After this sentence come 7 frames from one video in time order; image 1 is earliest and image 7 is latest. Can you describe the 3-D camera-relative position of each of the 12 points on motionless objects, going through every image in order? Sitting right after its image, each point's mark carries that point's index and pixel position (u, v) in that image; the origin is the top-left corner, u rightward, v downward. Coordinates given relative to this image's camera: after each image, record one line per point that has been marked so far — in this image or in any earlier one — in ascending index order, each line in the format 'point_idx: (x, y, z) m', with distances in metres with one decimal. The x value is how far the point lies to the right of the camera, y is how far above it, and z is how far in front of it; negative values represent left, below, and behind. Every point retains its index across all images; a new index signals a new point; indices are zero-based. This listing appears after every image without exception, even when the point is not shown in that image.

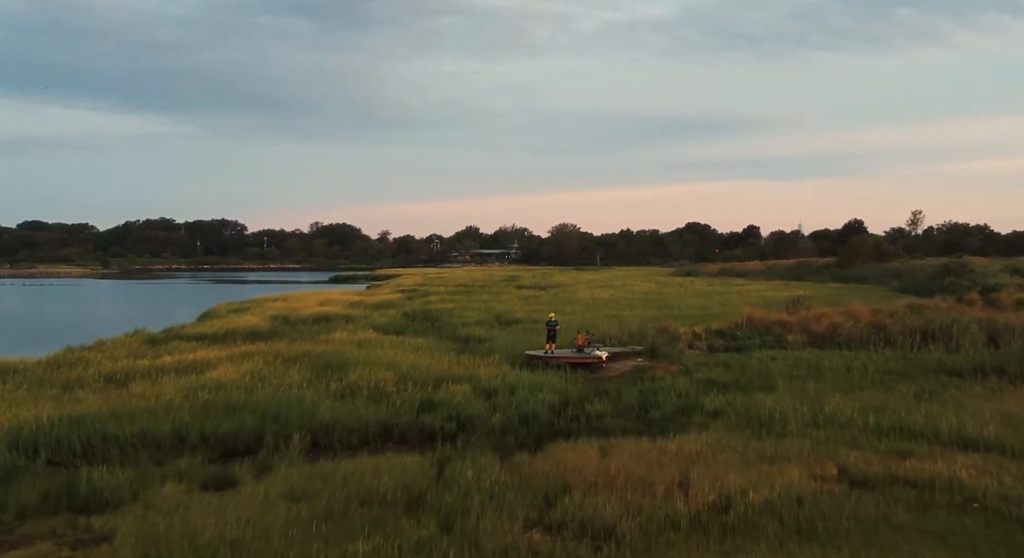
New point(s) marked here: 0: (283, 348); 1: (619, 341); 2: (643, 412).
0: (-4.7, -1.4, +18.6) m
1: (+2.2, -1.3, +18.7) m
2: (+1.7, -1.8, +11.8) m
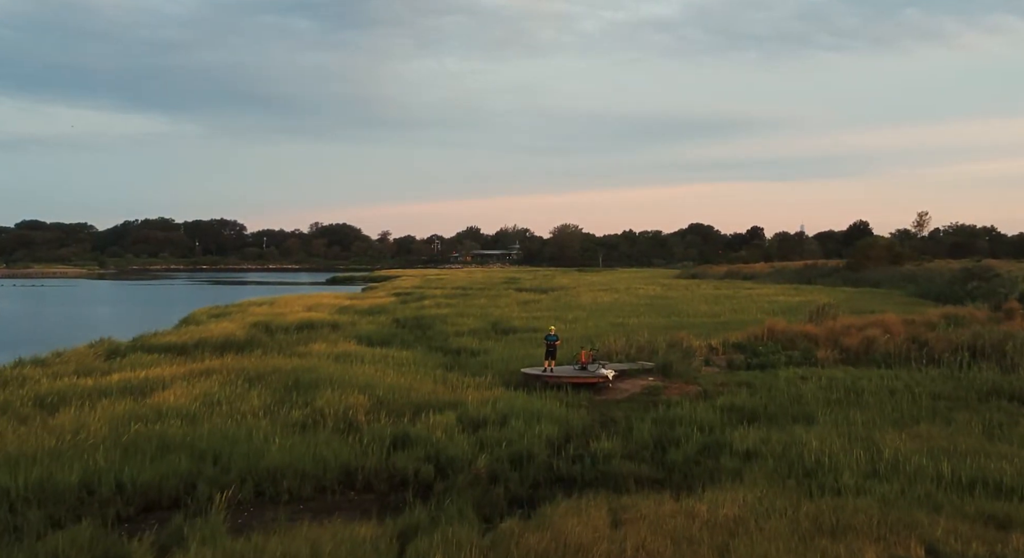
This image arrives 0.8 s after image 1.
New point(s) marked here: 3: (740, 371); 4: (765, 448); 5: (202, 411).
0: (-4.8, -1.6, +16.6) m
1: (+2.1, -1.5, +16.7) m
2: (+1.6, -1.9, +9.9) m
3: (+3.9, -1.6, +15.4) m
4: (+2.7, -1.8, +9.5) m
5: (-4.0, -1.7, +11.5) m
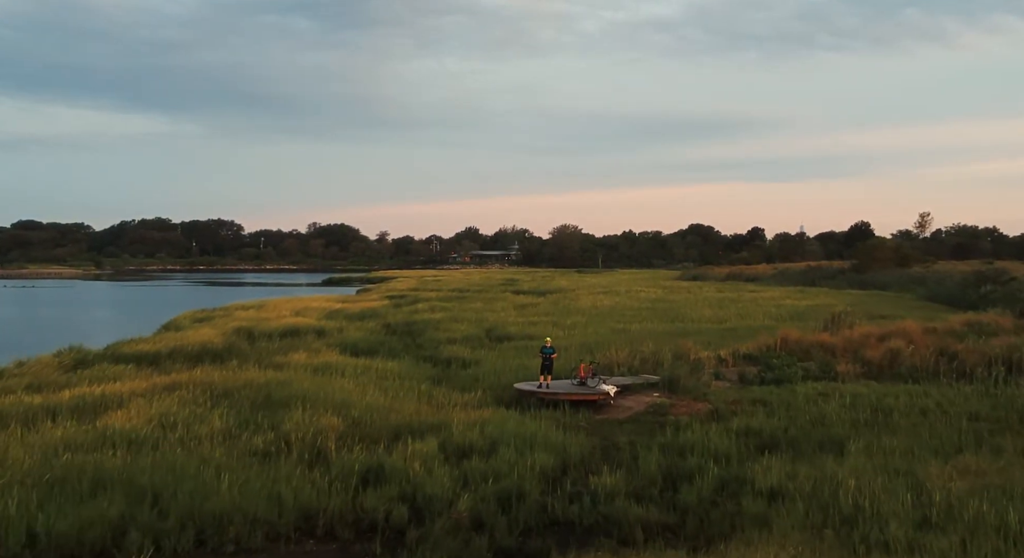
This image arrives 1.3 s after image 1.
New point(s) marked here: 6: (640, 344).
0: (-4.9, -1.7, +15.3) m
1: (+2.0, -1.6, +15.4) m
2: (+1.5, -2.0, +8.6) m
3: (+3.8, -1.7, +14.1) m
4: (+2.6, -1.9, +8.2) m
5: (-4.1, -1.8, +10.2) m
6: (+2.7, -1.4, +19.1) m
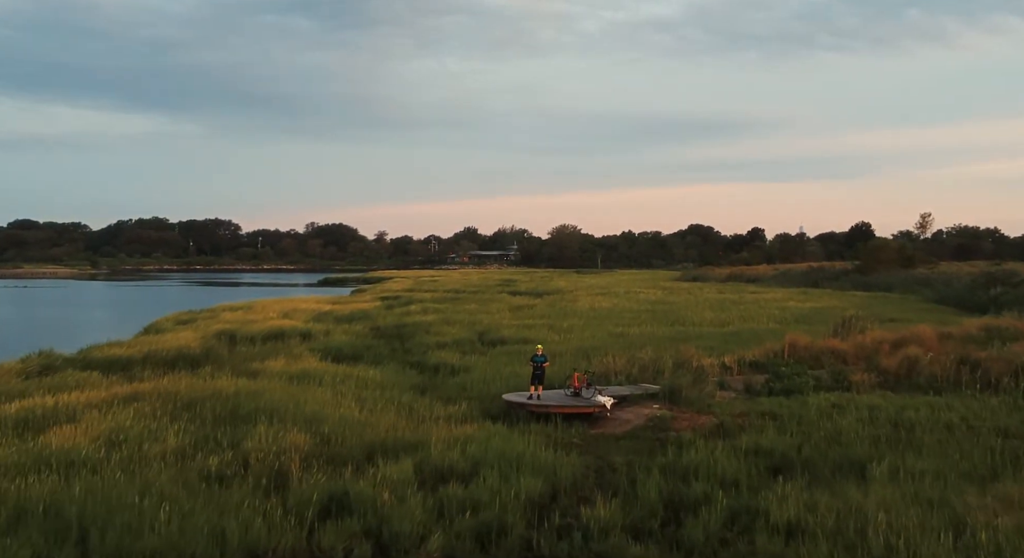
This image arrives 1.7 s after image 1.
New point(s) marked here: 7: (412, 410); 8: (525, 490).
0: (-5.1, -1.7, +14.3) m
1: (+1.9, -1.6, +14.4) m
2: (+1.4, -2.0, +7.5) m
3: (+3.6, -1.7, +13.0) m
4: (+2.4, -1.9, +7.2) m
5: (-4.3, -1.8, +9.1) m
6: (+2.6, -1.4, +18.1) m
7: (-1.4, -1.8, +12.3) m
8: (+0.1, -2.0, +8.4) m
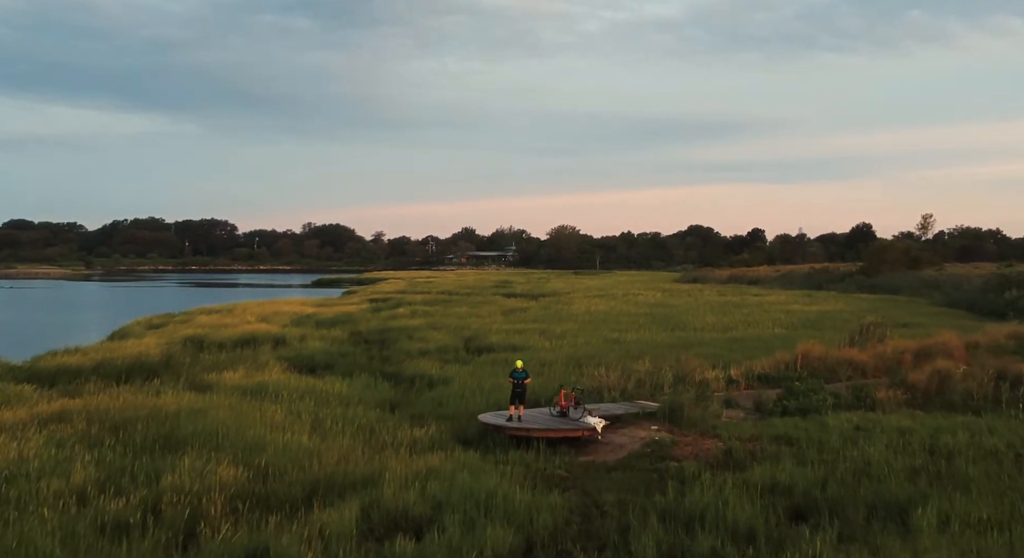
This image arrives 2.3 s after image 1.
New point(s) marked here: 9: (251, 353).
0: (-5.4, -1.7, +12.7) m
1: (+1.6, -1.7, +12.8) m
2: (+1.1, -2.1, +6.0) m
3: (+3.3, -1.8, +11.5) m
4: (+2.1, -2.0, +5.6) m
5: (-4.5, -1.8, +7.6) m
6: (+2.3, -1.5, +16.5) m
7: (-1.7, -1.8, +10.7) m
8: (-0.2, -2.0, +6.8) m
9: (-5.8, -1.6, +19.9) m
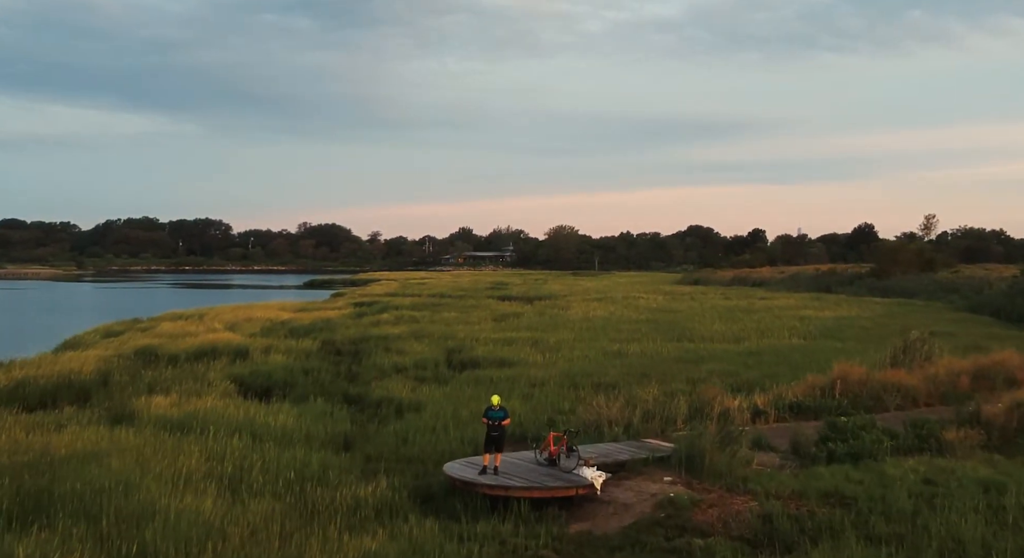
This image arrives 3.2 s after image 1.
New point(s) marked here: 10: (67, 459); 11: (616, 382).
0: (-5.6, -1.8, +10.3) m
1: (+1.3, -1.8, +10.4) m
2: (+0.8, -2.2, +3.6) m
3: (+3.1, -1.9, +9.1) m
4: (+1.9, -2.1, +3.2) m
5: (-4.8, -2.0, +5.2) m
6: (+2.0, -1.6, +14.1) m
7: (-1.9, -1.9, +8.3) m
8: (-0.4, -2.1, +4.4) m
9: (-6.0, -1.7, +17.5) m
10: (-4.5, -1.8, +9.2) m
11: (+1.7, -1.6, +14.7) m
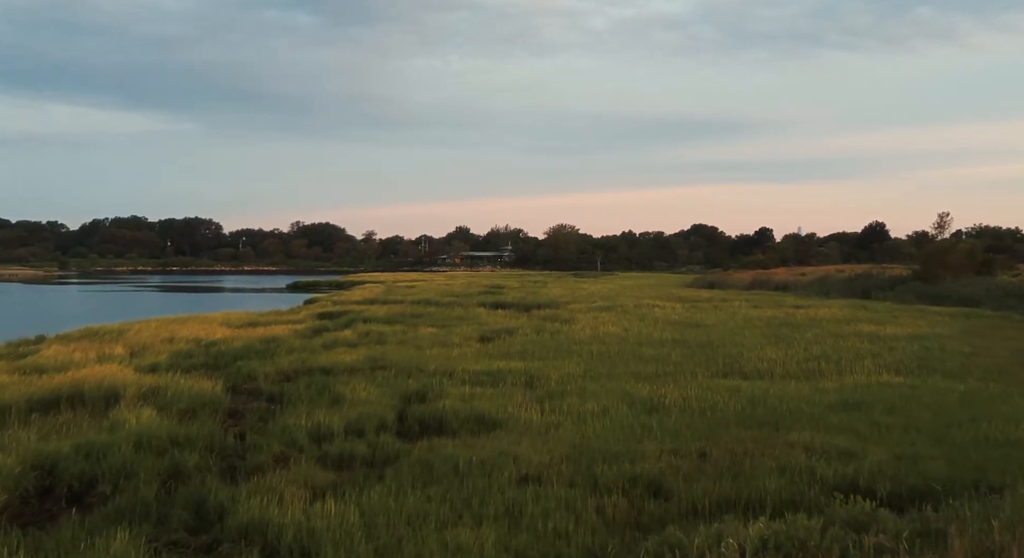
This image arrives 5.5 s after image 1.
0: (-5.8, -2.1, +4.1) m
1: (+1.1, -2.0, +4.2) m
2: (+0.6, -2.4, -2.6) m
3: (+2.9, -2.1, +2.9) m
4: (+1.7, -2.3, -3.0) m
5: (-5.0, -2.2, -1.0) m
6: (+1.8, -1.8, +7.9) m
7: (-2.1, -2.2, +2.1) m
8: (-0.6, -2.4, -1.8) m
9: (-6.3, -2.0, +11.3) m
10: (-4.8, -2.1, +3.1) m
11: (+1.5, -1.9, +8.5) m
